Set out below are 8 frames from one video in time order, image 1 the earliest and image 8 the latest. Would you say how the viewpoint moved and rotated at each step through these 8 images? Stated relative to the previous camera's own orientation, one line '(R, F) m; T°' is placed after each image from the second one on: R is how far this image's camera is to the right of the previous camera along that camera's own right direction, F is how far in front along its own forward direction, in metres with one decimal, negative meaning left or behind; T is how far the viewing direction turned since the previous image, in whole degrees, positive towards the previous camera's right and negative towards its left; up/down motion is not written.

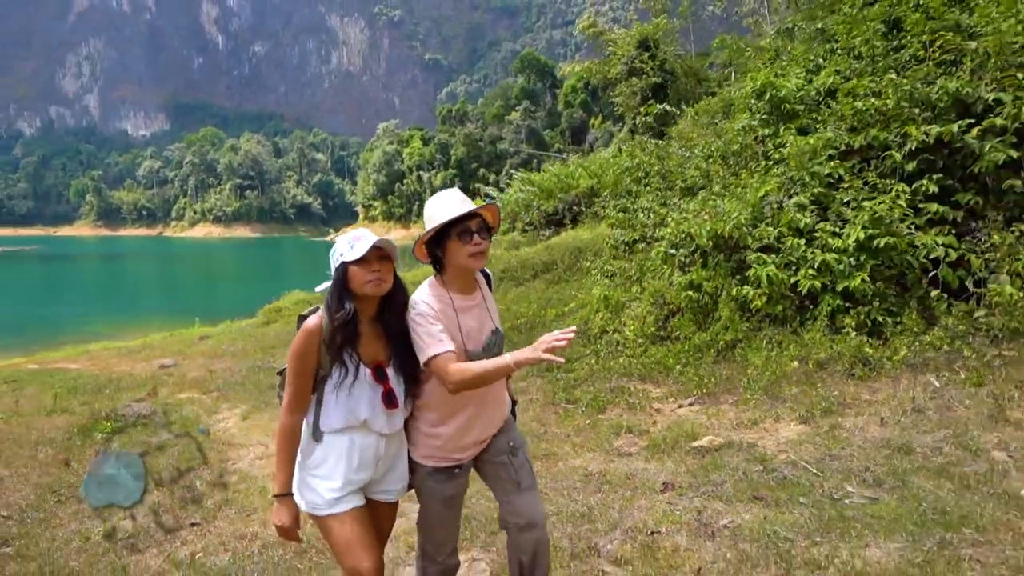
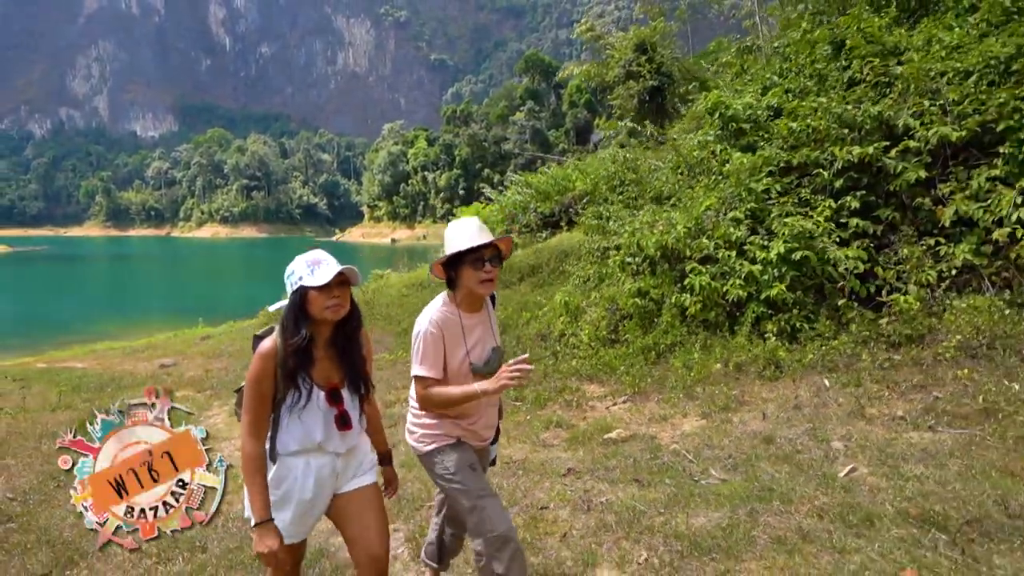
(+0.4, -0.5) m; -1°
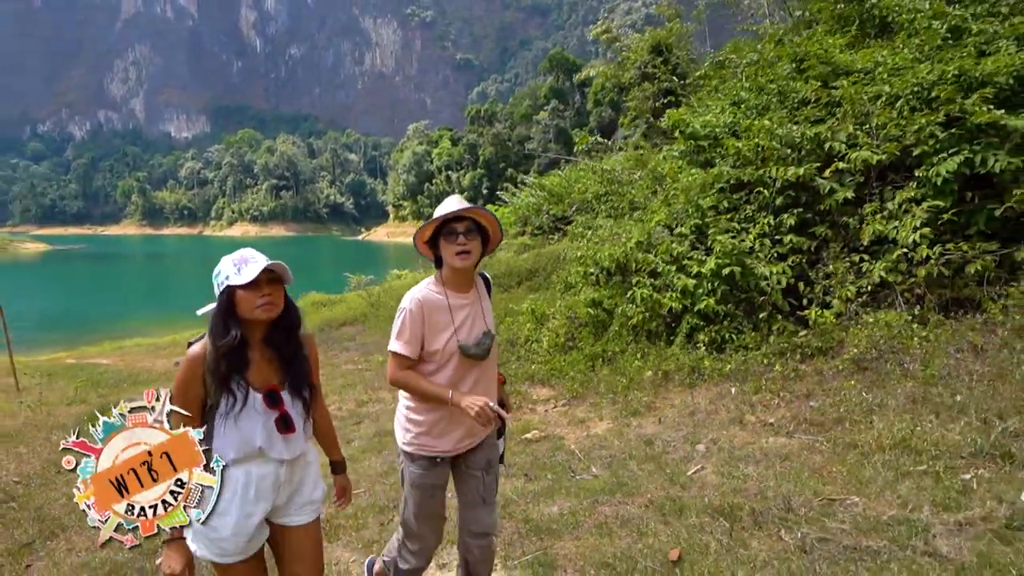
(+0.7, -0.4) m; -2°
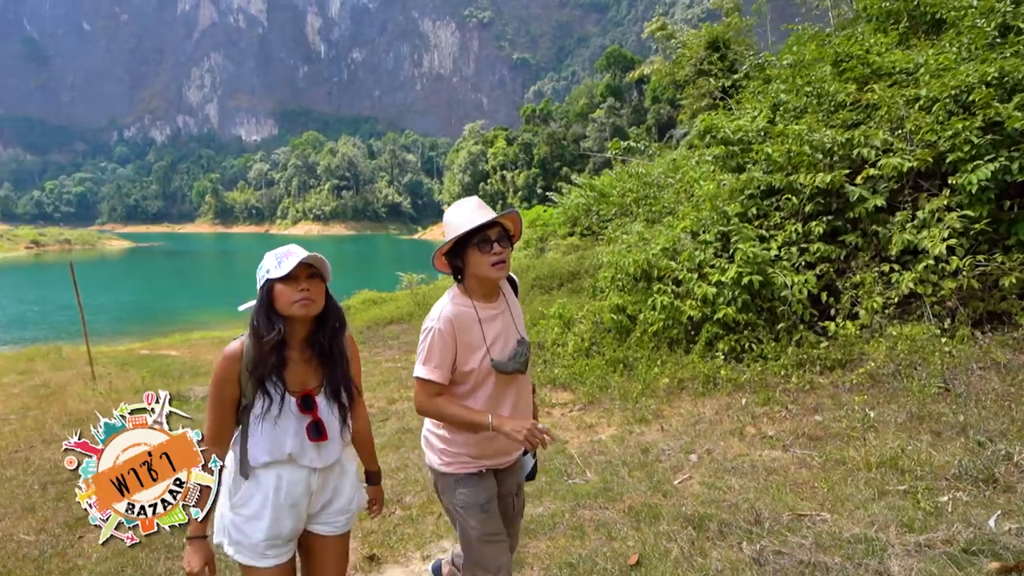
(+0.3, -0.1) m; -5°
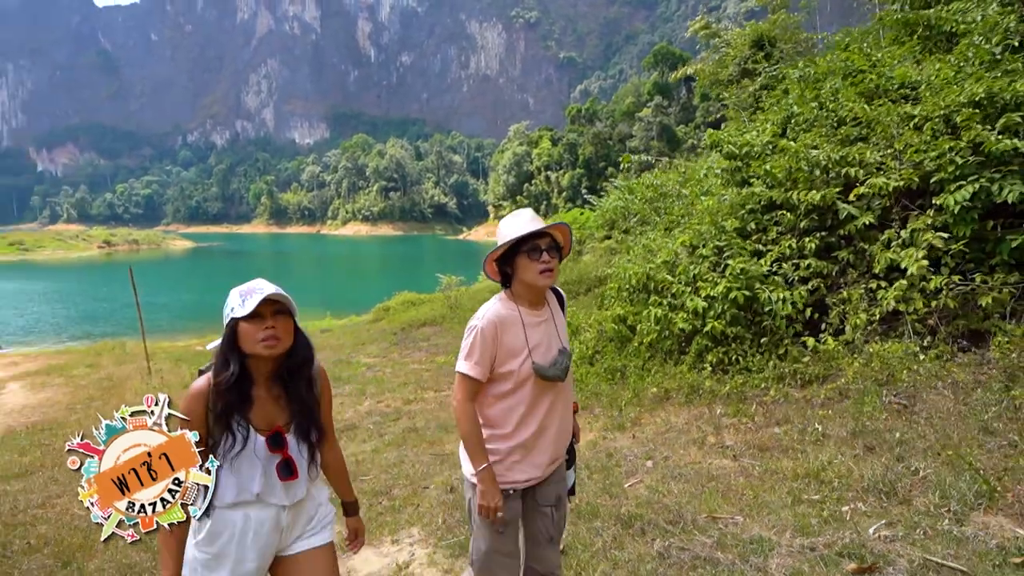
(+0.4, -0.3) m; -5°
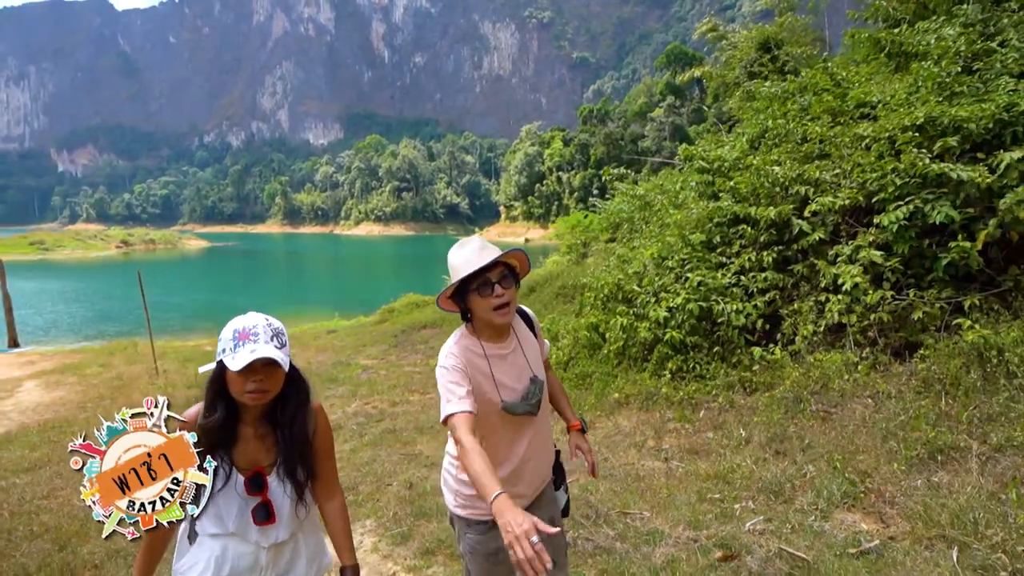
(+0.4, -0.3) m; -1°
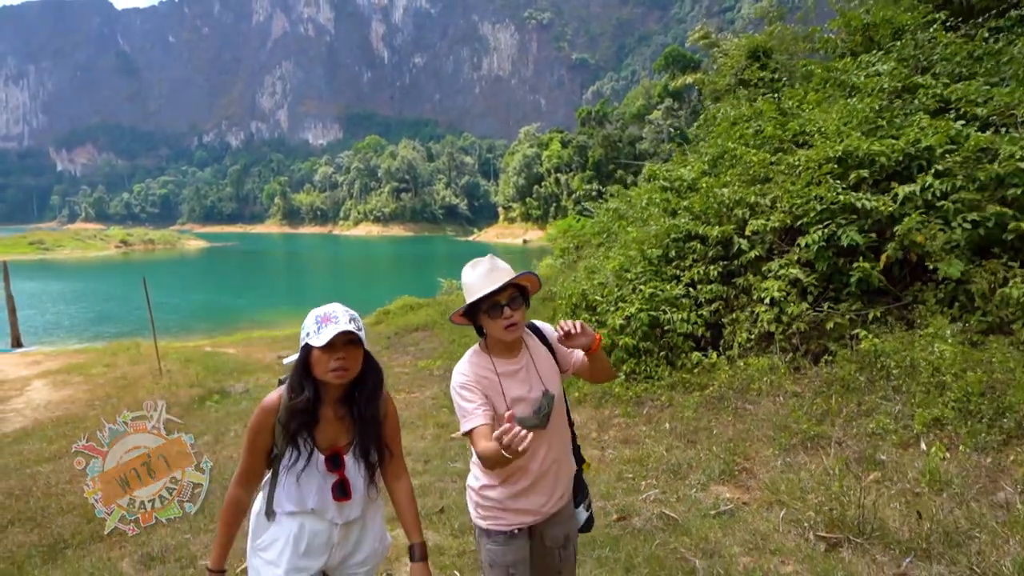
(+0.3, -0.7) m; 0°
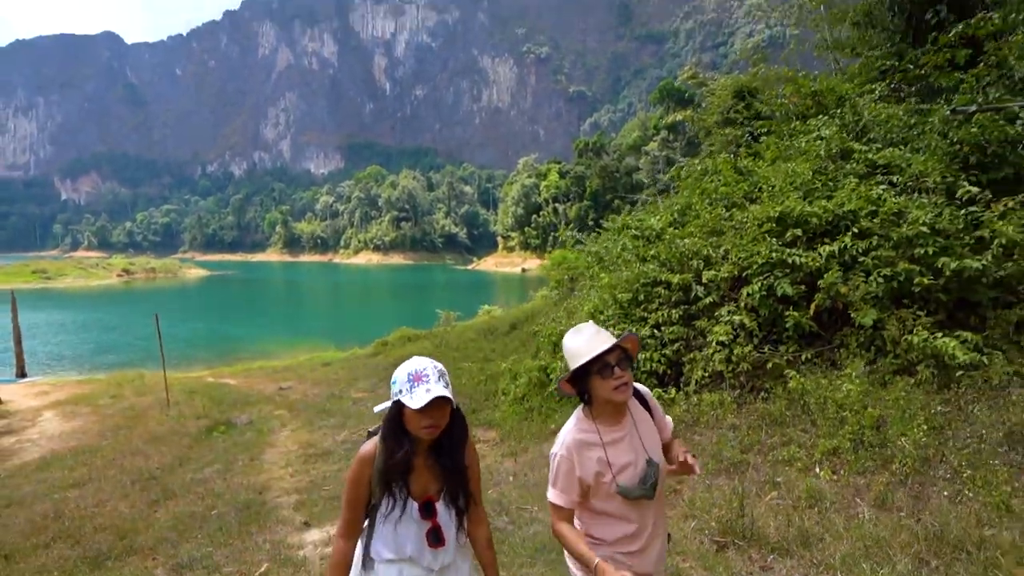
(+0.2, -0.8) m; 0°
